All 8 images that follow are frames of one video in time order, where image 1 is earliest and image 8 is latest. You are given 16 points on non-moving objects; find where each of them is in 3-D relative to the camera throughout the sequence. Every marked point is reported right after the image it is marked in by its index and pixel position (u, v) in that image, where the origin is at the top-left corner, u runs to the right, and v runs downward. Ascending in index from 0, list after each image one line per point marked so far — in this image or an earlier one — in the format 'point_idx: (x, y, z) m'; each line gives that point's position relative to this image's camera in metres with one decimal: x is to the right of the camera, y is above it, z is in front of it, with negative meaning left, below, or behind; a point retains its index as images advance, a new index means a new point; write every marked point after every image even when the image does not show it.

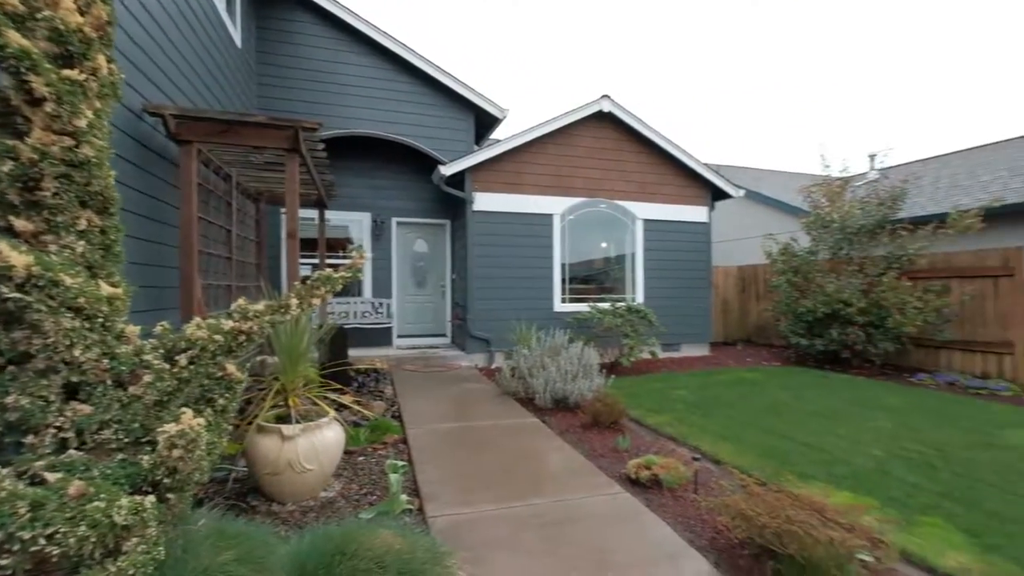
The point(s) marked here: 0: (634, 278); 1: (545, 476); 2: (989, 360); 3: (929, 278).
0: (+2.7, +0.2, +10.2) m
1: (+0.3, -1.6, +3.9) m
2: (+8.1, -1.2, +7.8) m
3: (+7.8, +0.2, +8.6) m
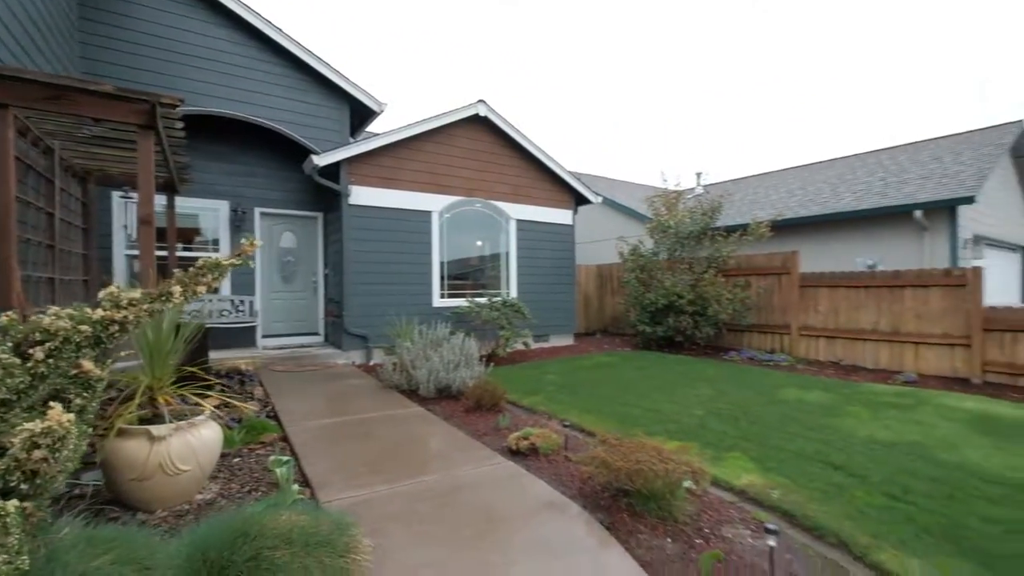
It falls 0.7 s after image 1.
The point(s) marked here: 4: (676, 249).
0: (-0.1, +0.3, +10.9) m
1: (-0.7, -1.5, +4.2) m
2: (+5.7, -1.1, +10.0) m
3: (+5.2, +0.3, +10.7) m
4: (+3.9, +1.0, +11.1) m
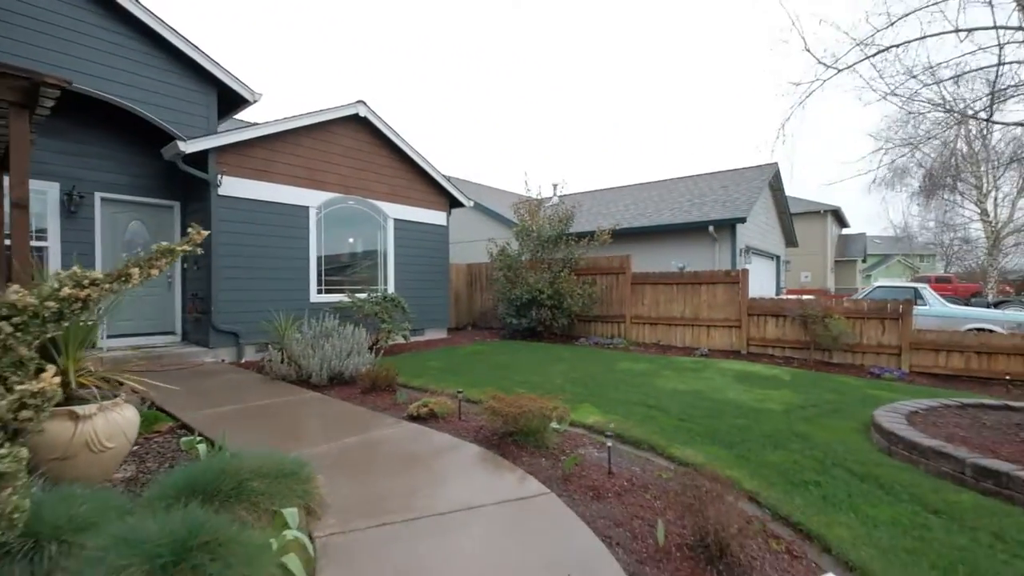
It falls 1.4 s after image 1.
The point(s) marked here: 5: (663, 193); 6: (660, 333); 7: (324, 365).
0: (-3.1, +0.4, +11.3) m
1: (-1.7, -1.4, +4.7) m
2: (+2.7, -1.0, +12.2) m
3: (+2.0, +0.4, +12.7) m
4: (+0.7, +1.1, +12.7) m
5: (+5.5, +3.5, +16.6) m
6: (+3.7, -1.1, +11.5) m
7: (-2.7, -1.1, +6.5) m
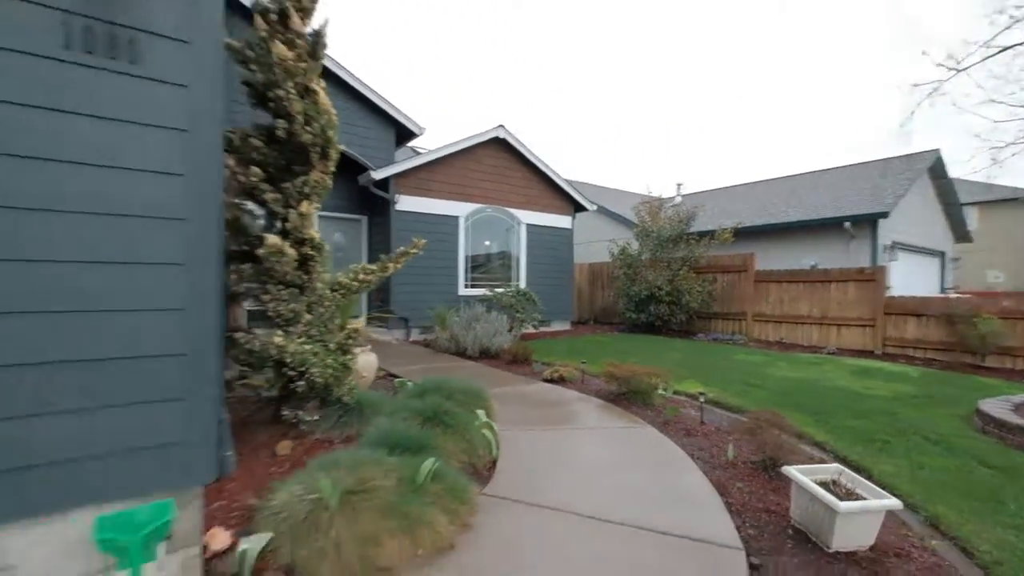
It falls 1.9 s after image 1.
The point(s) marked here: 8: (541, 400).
0: (+0.2, +0.5, +13.0) m
1: (-0.2, -1.3, +6.3) m
2: (+6.0, -1.0, +12.4) m
3: (+5.5, +0.5, +13.1) m
4: (+4.2, +1.1, +13.4) m
5: (+9.9, +3.5, +16.0) m
6: (+6.8, -1.1, +11.5) m
7: (-0.6, -1.0, +8.3) m
8: (+0.3, -1.3, +5.3) m
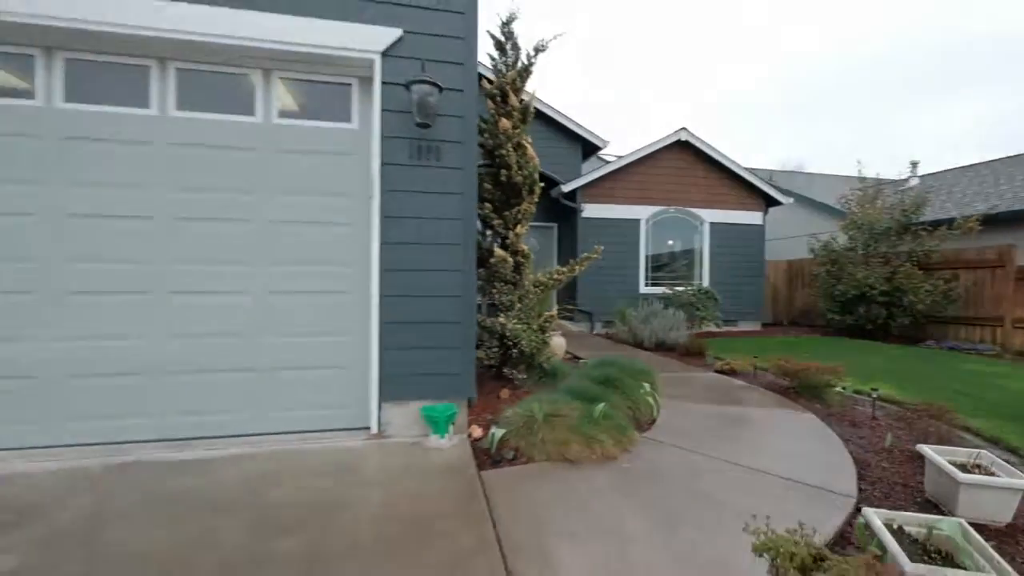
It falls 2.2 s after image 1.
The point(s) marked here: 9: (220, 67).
0: (+5.4, +0.6, +13.1) m
1: (+2.4, -1.2, +7.1) m
2: (+10.5, -1.0, +10.3) m
3: (+10.3, +0.5, +11.1) m
4: (+9.3, +1.2, +11.9) m
5: (+15.5, +3.5, +12.0) m
6: (+10.9, -1.1, +9.1) m
7: (+2.8, -0.9, +9.1) m
8: (+2.5, -1.3, +5.9) m
9: (-2.4, +1.8, +3.8) m
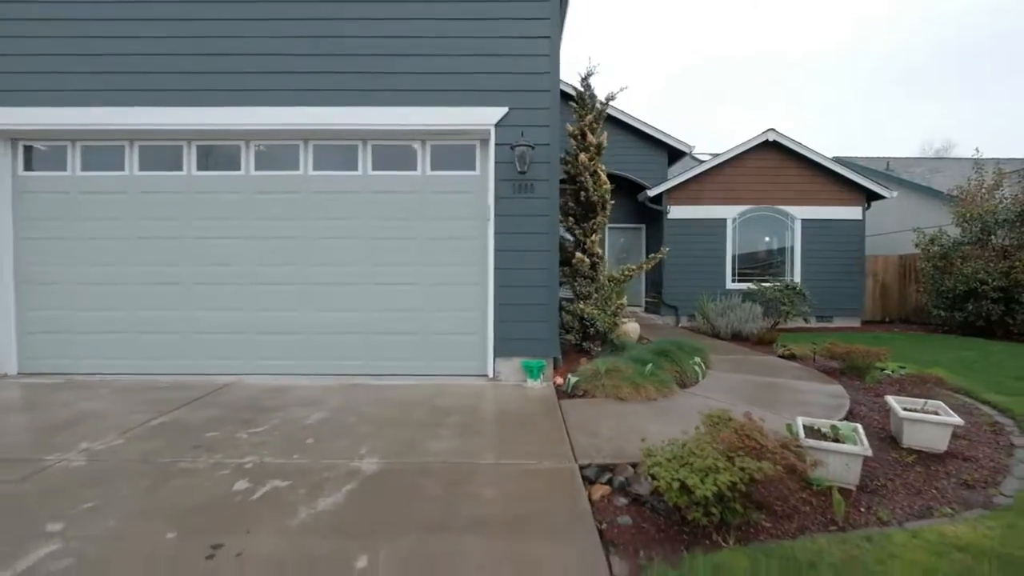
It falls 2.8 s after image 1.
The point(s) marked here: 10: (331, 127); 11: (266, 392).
0: (+8.1, +0.7, +13.4) m
1: (+3.9, -1.1, +8.1) m
2: (+12.5, -0.8, +9.5) m
3: (+12.5, +0.6, +10.3) m
4: (+11.7, +1.3, +11.3) m
5: (+17.8, +3.6, +10.1) m
6: (+12.7, -1.0, +8.3) m
7: (+4.7, -0.8, +10.0) m
8: (+3.8, -1.2, +7.0) m
9: (-1.5, +1.9, +5.9) m
10: (-2.2, +2.0, +5.7) m
11: (-2.8, -1.2, +5.2) m
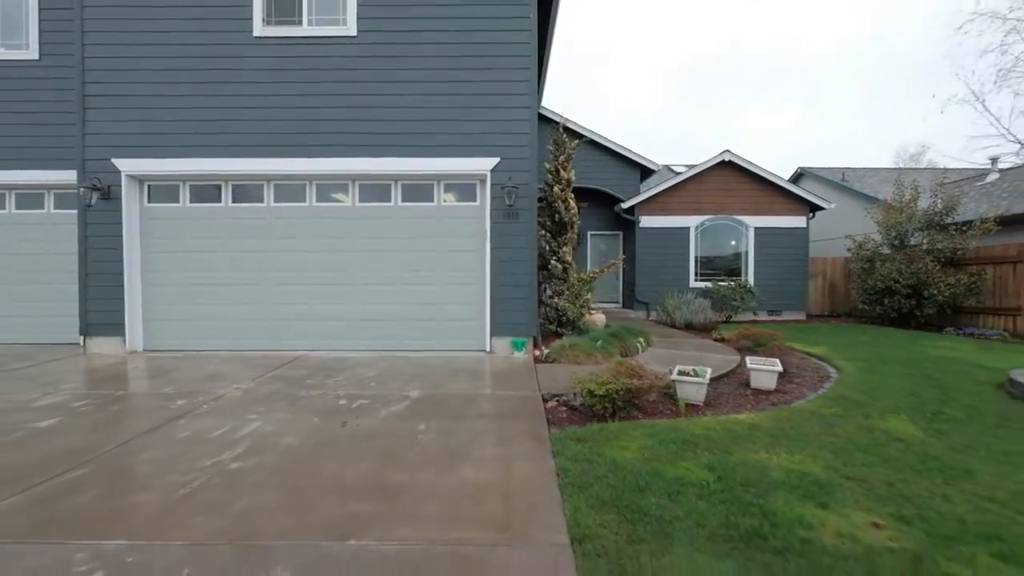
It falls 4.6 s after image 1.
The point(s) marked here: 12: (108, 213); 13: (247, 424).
0: (+8.0, +0.7, +15.6) m
1: (+3.8, -1.1, +10.4) m
2: (+12.4, -0.8, +11.8) m
3: (+12.3, +0.6, +12.6) m
4: (+11.5, +1.3, +13.6) m
5: (+17.6, +3.7, +12.4) m
6: (+12.5, -0.9, +10.5) m
7: (+4.6, -0.8, +12.3) m
8: (+3.6, -1.1, +9.2) m
9: (-1.7, +1.9, +8.1) m
10: (-2.4, +2.0, +7.9) m
11: (-2.9, -1.2, +7.4) m
12: (-6.9, +1.3, +7.9) m
13: (-2.7, -1.4, +4.6) m
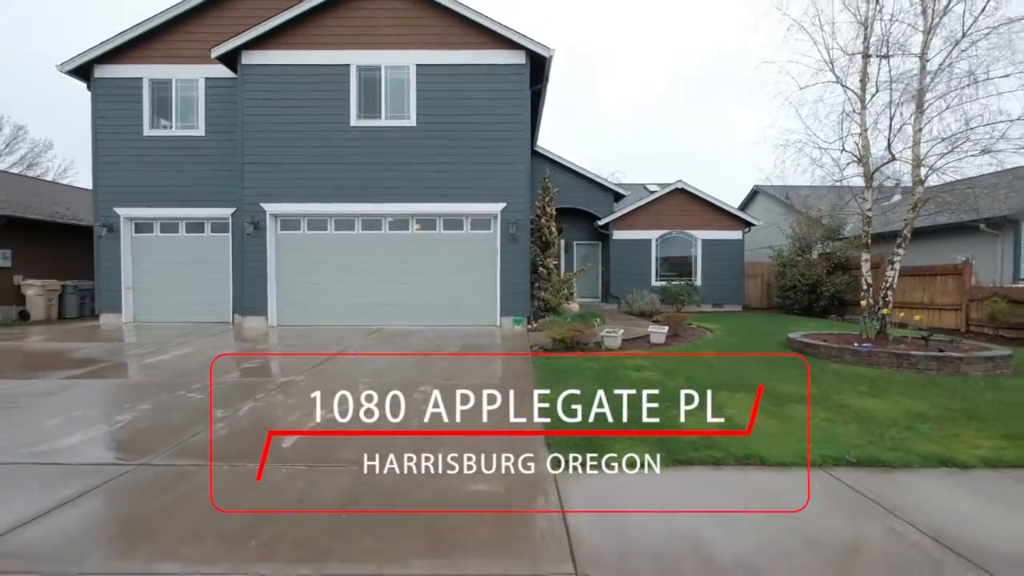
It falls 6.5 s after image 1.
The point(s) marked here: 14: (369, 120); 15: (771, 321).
0: (+8.0, +0.8, +20.1) m
1: (+3.8, -1.0, +14.8) m
2: (+12.4, -0.7, +16.2) m
3: (+12.4, +0.7, +17.0) m
4: (+11.5, +1.4, +18.1) m
5: (+17.6, +3.7, +16.8) m
6: (+12.5, -0.8, +15.0) m
7: (+4.6, -0.7, +16.7) m
8: (+3.6, -1.1, +13.6) m
9: (-1.6, +2.0, +12.6) m
10: (-2.4, +2.1, +12.4) m
11: (-2.9, -1.1, +11.9) m
12: (-6.9, +1.4, +12.4) m
13: (-2.6, -1.3, +9.1) m
14: (-3.9, +4.6, +12.4) m
15: (+7.9, -1.0, +14.2) m
